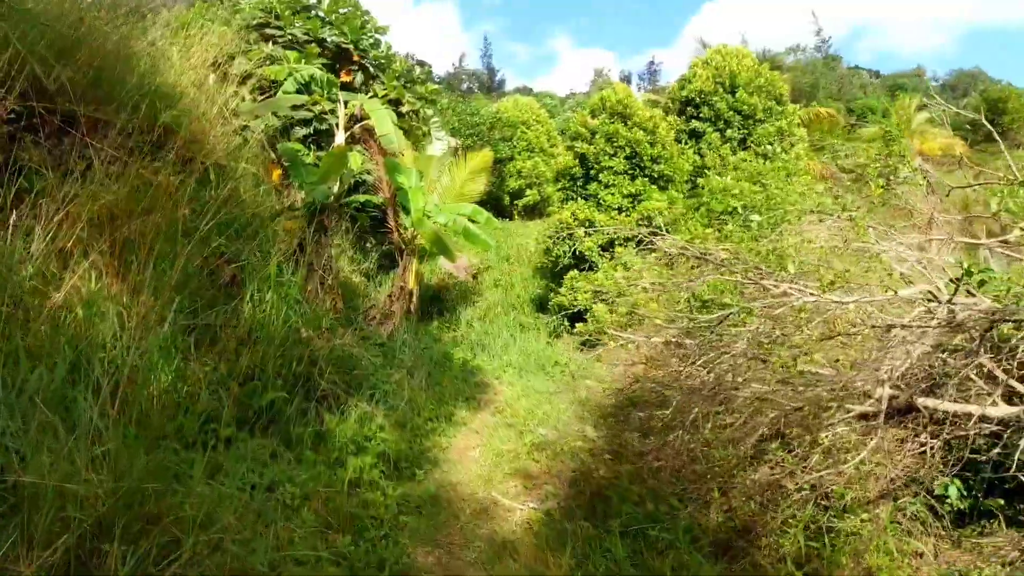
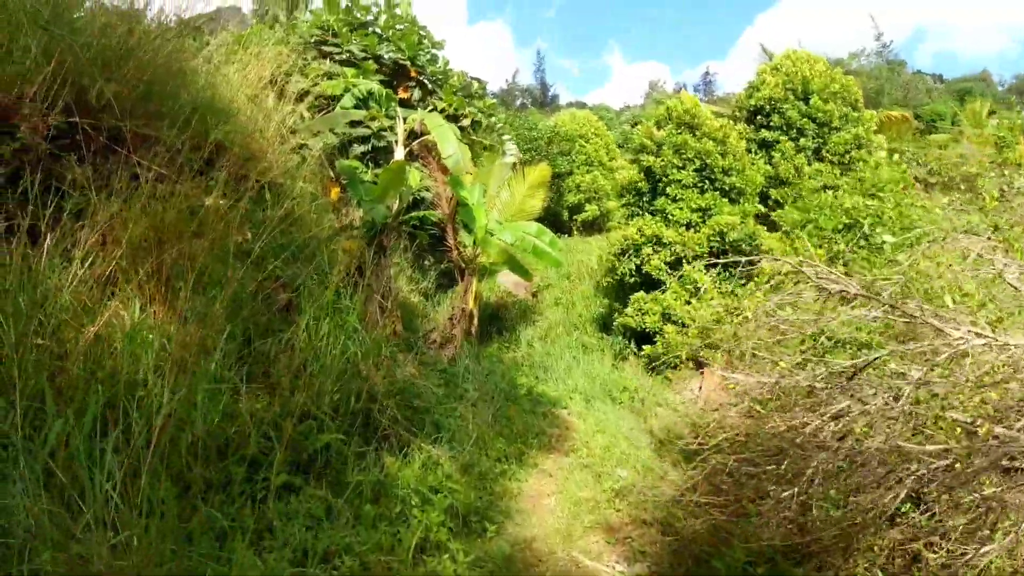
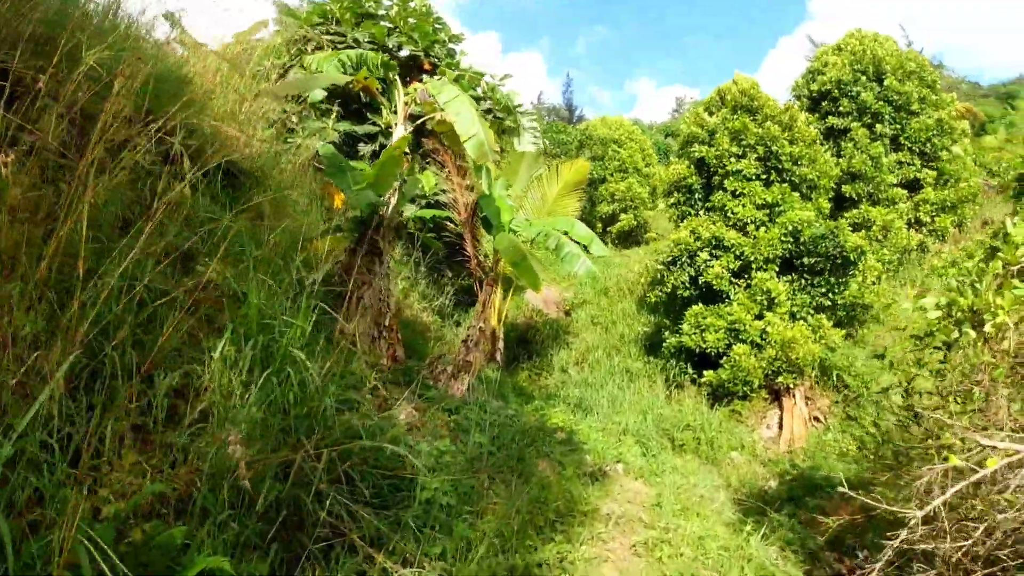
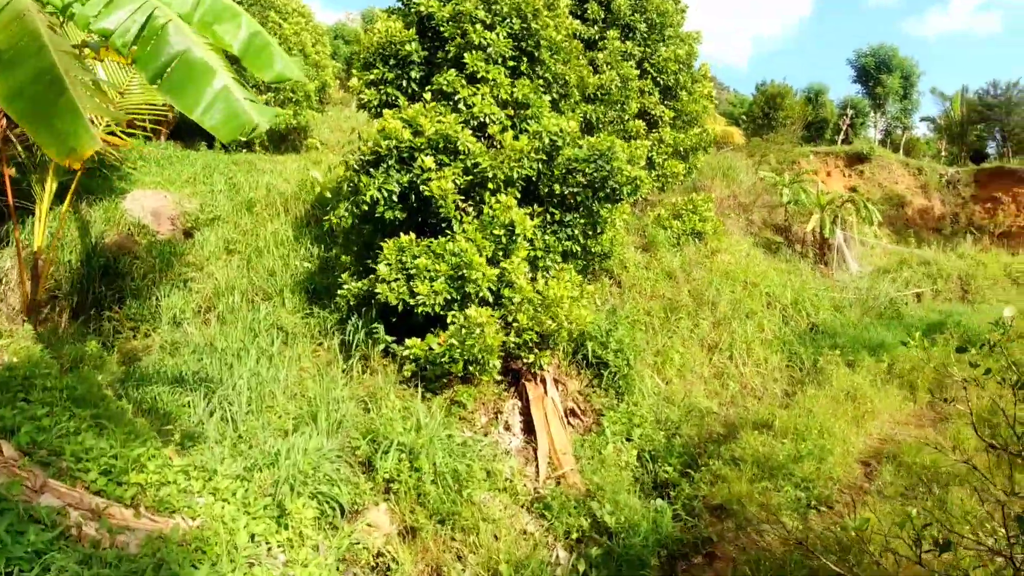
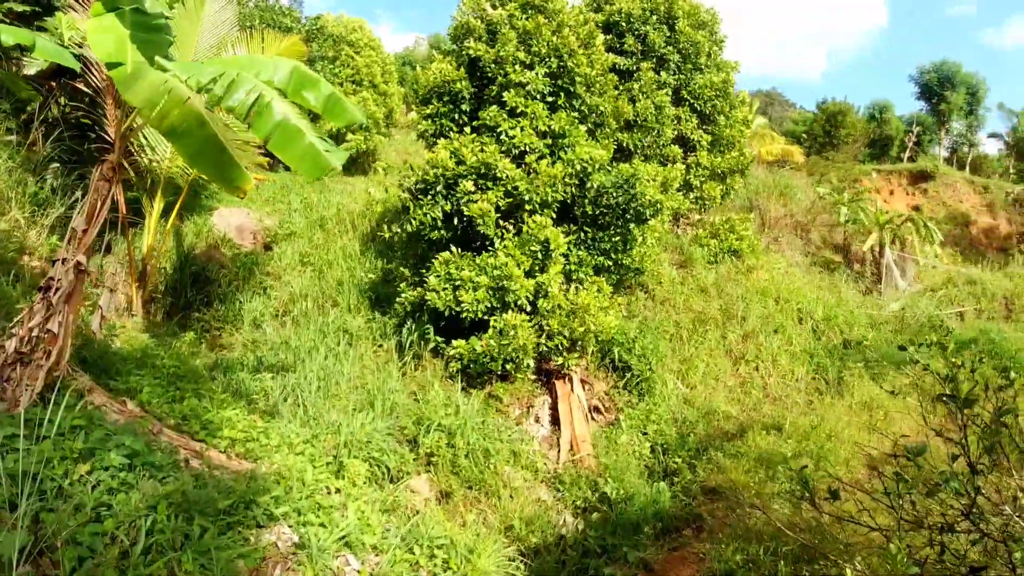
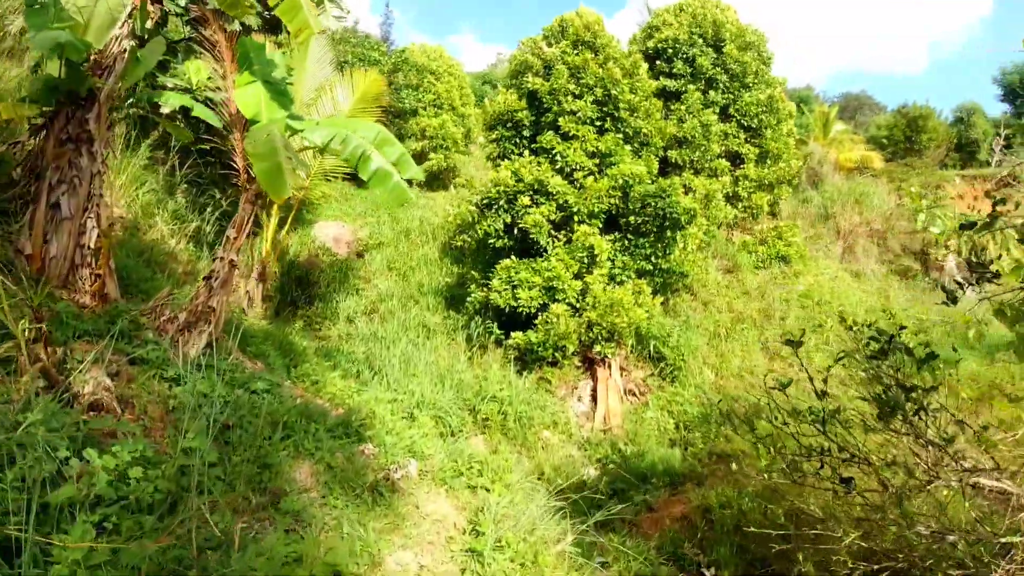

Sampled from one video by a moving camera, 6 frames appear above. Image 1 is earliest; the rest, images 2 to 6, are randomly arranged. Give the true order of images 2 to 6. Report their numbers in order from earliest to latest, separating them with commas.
2, 3, 6, 5, 4
